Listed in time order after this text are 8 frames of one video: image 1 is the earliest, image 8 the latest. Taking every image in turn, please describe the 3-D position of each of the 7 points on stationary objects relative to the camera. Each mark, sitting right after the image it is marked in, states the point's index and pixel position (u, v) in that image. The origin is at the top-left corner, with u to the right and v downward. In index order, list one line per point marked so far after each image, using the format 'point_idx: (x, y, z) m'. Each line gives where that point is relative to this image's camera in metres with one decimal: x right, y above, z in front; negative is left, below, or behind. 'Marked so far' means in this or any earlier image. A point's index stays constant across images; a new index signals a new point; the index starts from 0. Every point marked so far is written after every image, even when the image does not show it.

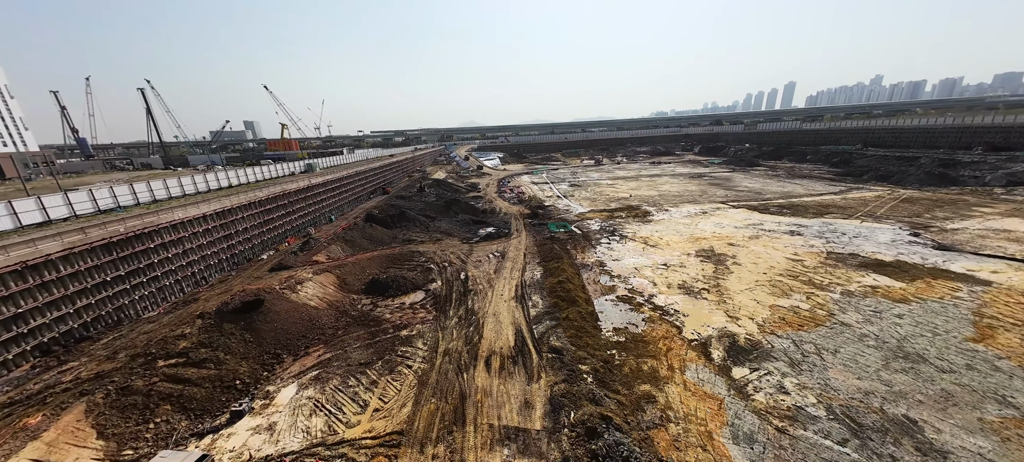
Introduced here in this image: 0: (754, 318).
0: (+11.0, -4.0, +15.4) m
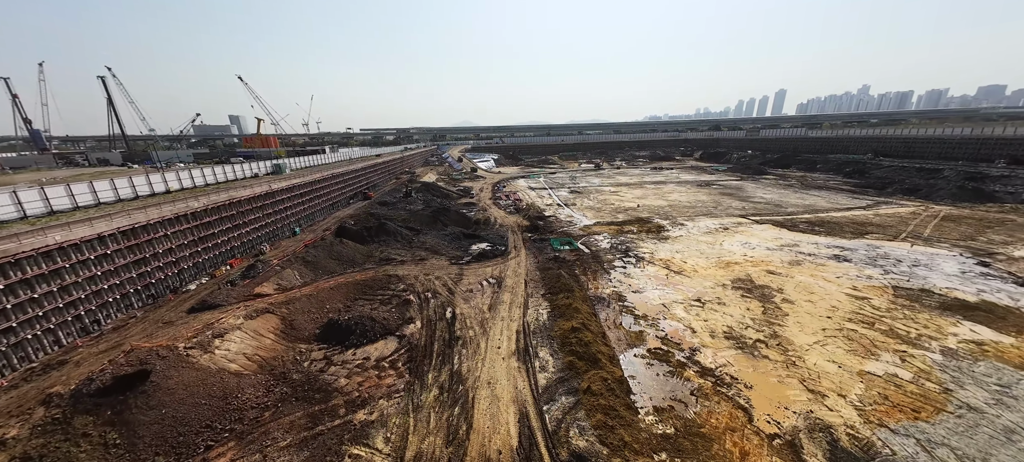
0: (+11.0, -5.5, +11.3) m
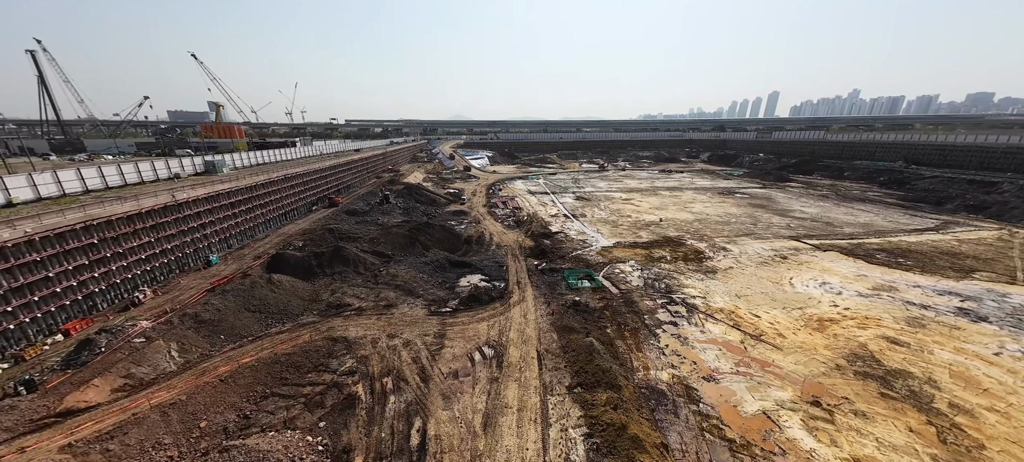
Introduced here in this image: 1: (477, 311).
0: (+11.5, -7.7, +4.7) m
1: (-1.8, -4.0, +17.0) m
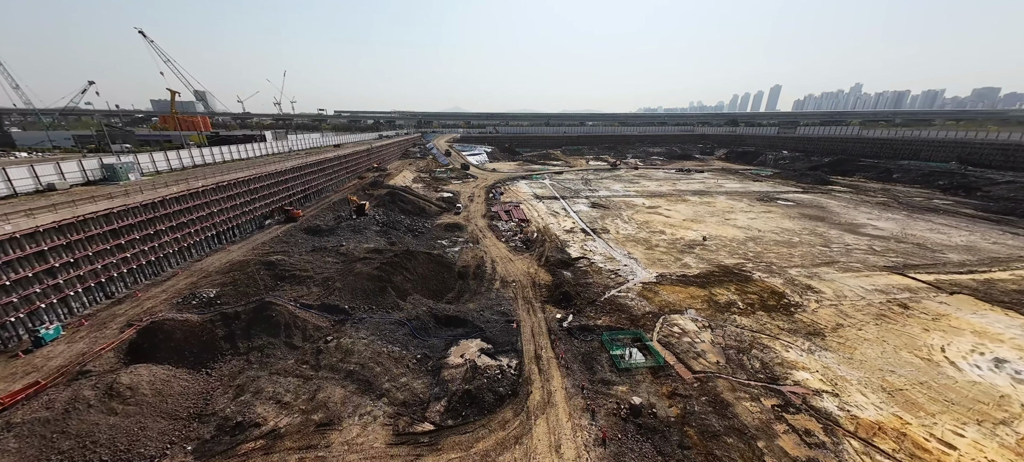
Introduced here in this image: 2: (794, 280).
0: (+12.2, -9.9, -2.0) m
1: (-1.1, -5.9, +10.1) m
2: (+16.6, -2.9, +20.0) m
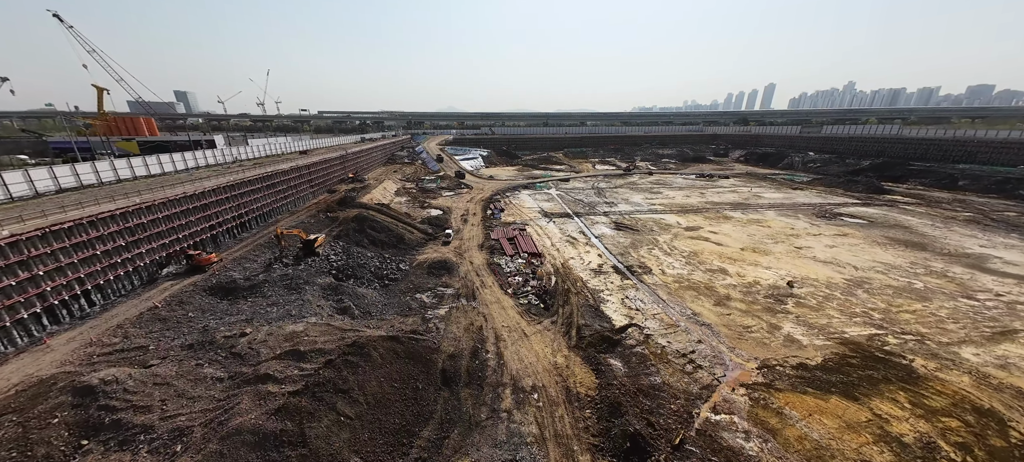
0: (+13.2, -12.3, -9.7) m
1: (-0.3, -8.5, +2.3) m
2: (+17.2, -5.3, +12.4) m
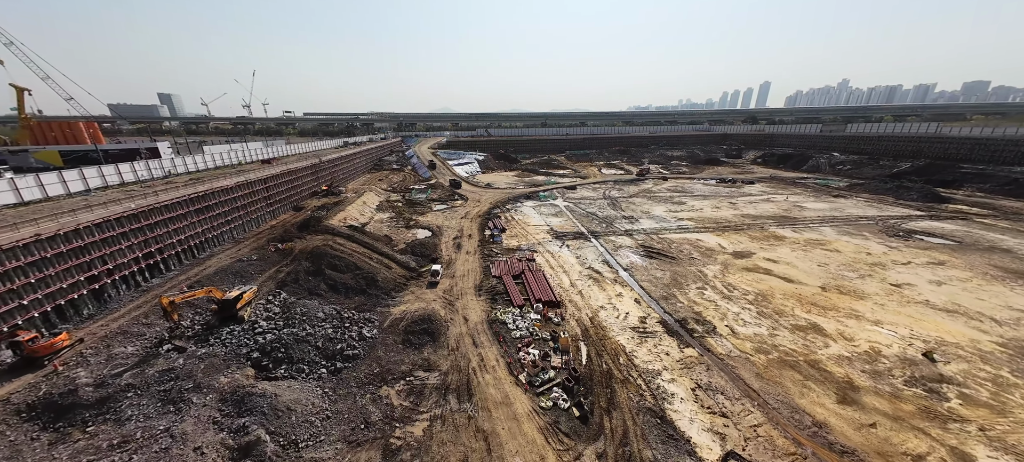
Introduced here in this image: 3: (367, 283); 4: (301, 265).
0: (+14.2, -14.2, -15.7) m
1: (+0.5, -10.6, -3.9) m
2: (+17.8, -7.2, +6.4) m
3: (-7.9, -2.7, +18.7) m
4: (-11.3, -1.8, +18.4) m
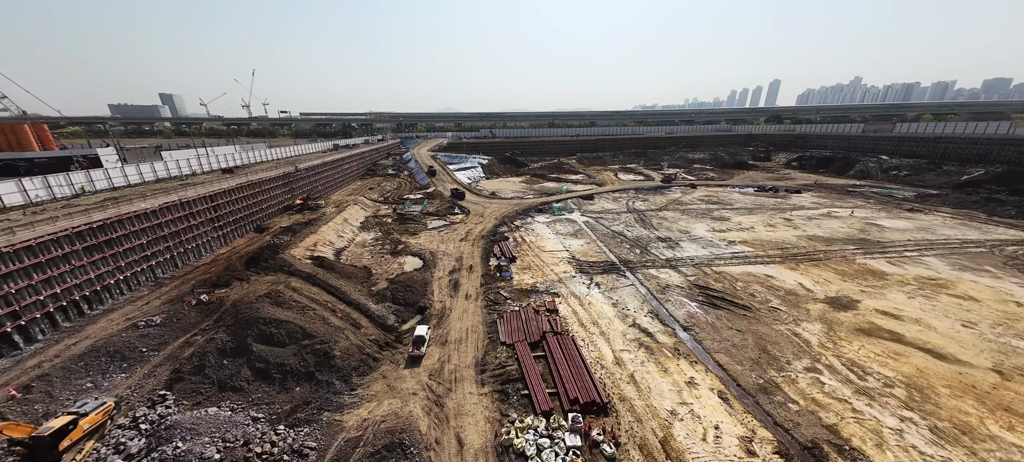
0: (+14.5, -16.3, -22.0) m
1: (+0.9, -12.6, -10.0) m
2: (+18.4, -9.2, +0.1) m
3: (-7.2, -4.7, +12.7) m
4: (-10.6, -3.8, +12.4) m
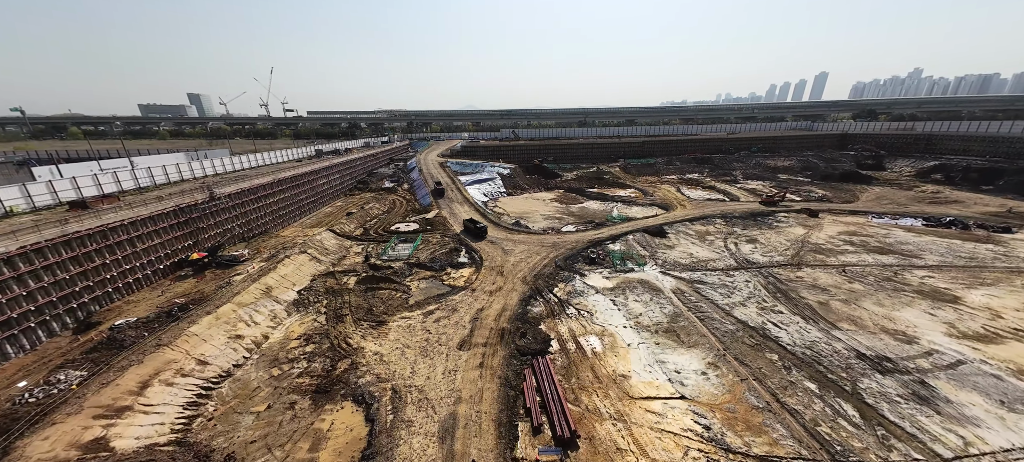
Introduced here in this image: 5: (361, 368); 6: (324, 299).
0: (+13.3, -20.9, -36.2) m
1: (+0.5, -17.1, -23.5) m
2: (+18.6, -13.9, -14.5) m
3: (-6.2, -9.0, -0.4) m
4: (-9.5, -8.0, -0.5) m
5: (-5.9, -5.3, +13.5) m
6: (-10.2, -3.4, +18.3) m
